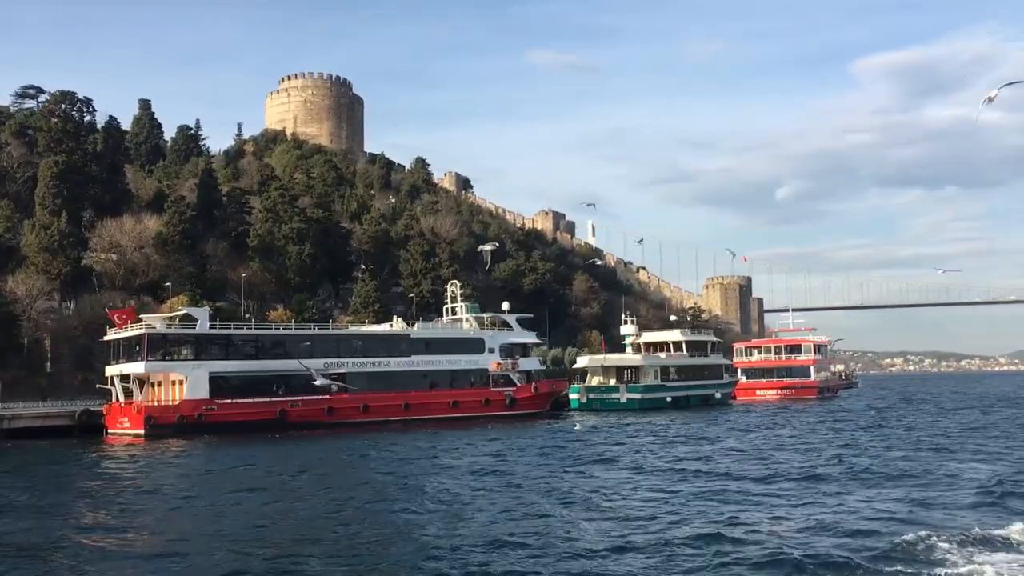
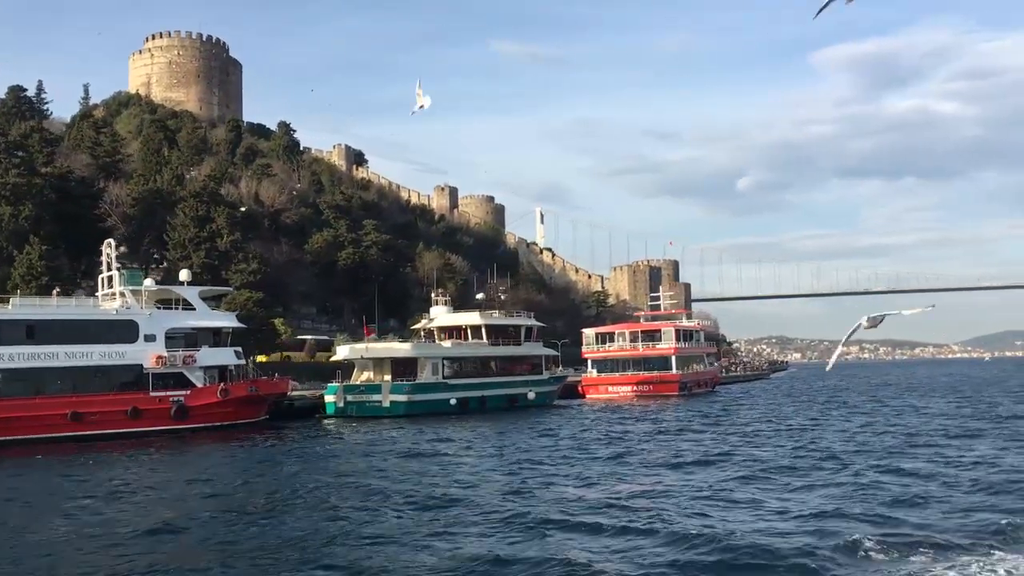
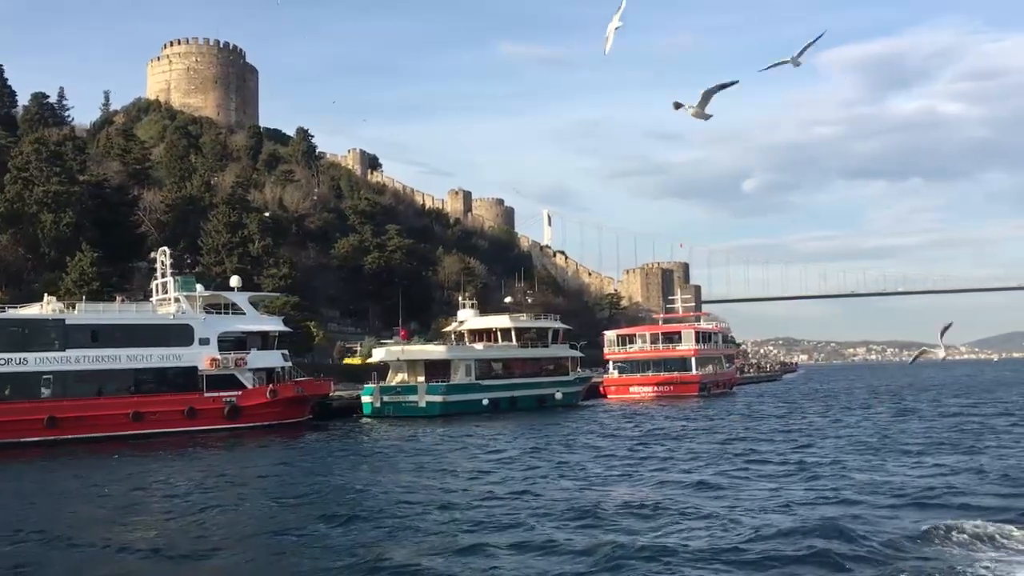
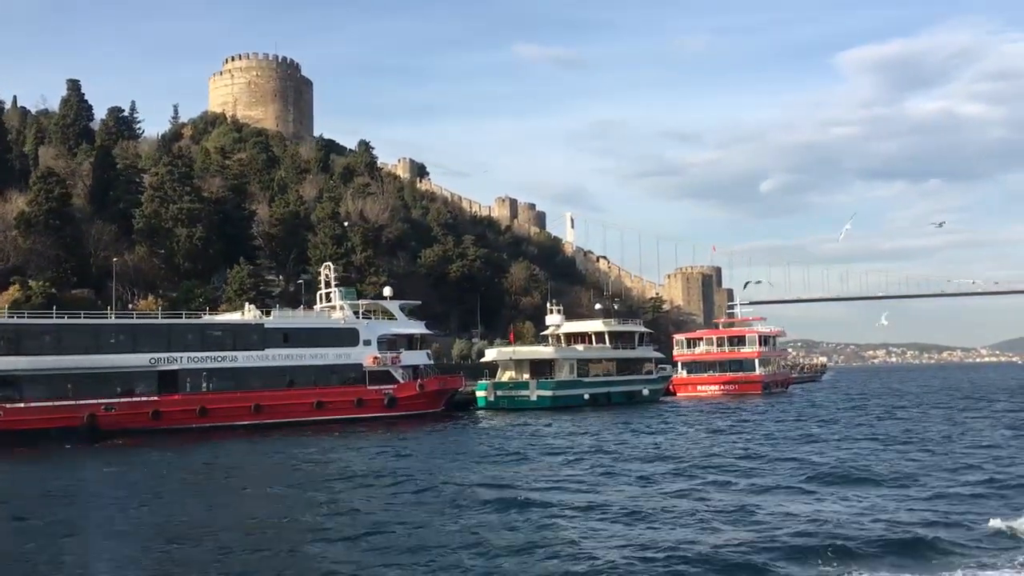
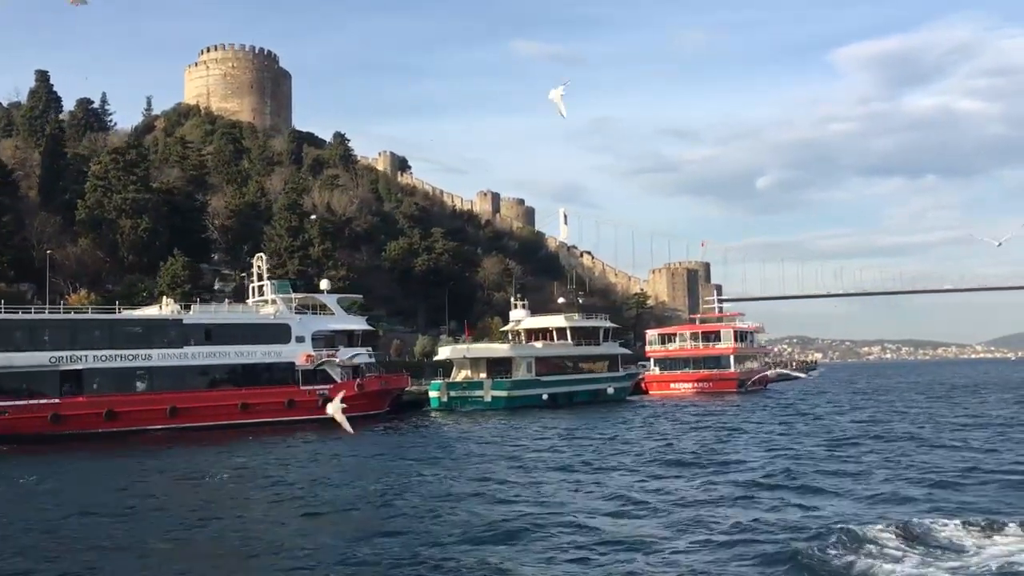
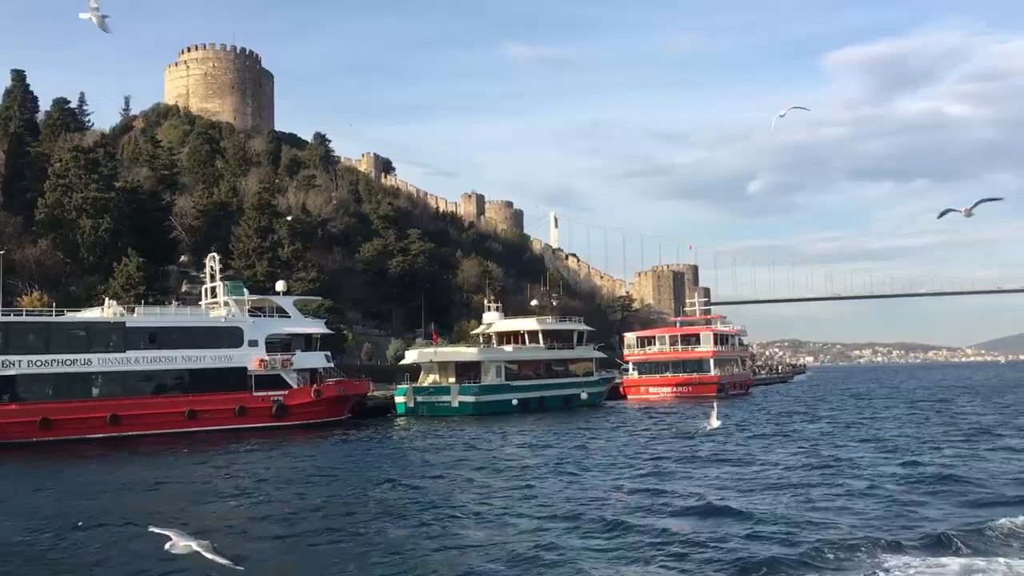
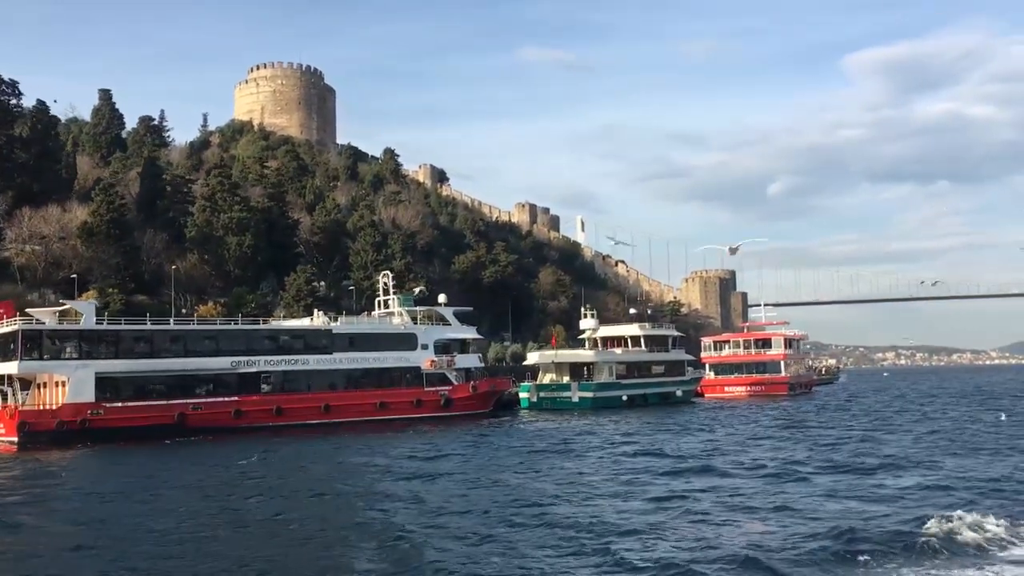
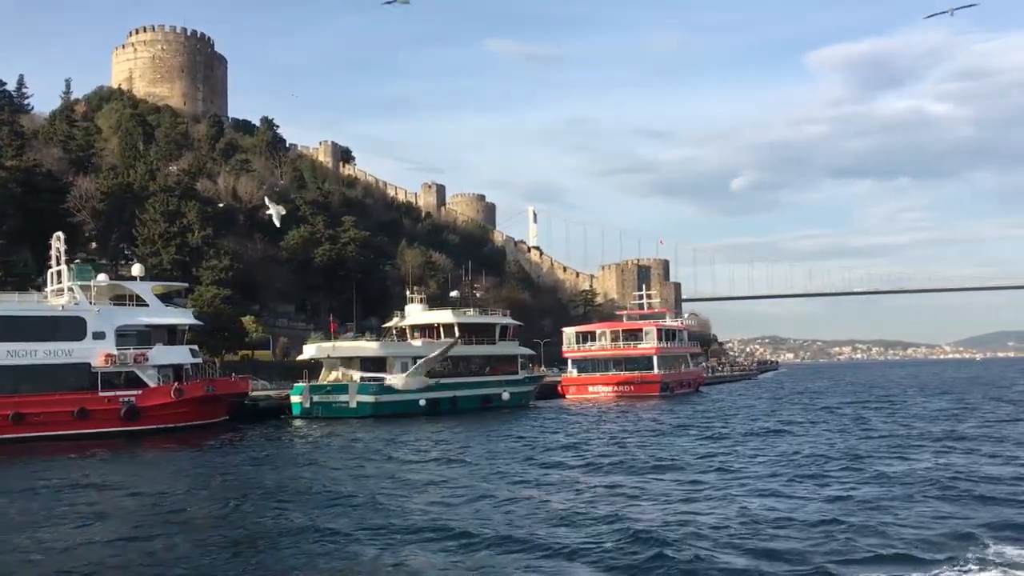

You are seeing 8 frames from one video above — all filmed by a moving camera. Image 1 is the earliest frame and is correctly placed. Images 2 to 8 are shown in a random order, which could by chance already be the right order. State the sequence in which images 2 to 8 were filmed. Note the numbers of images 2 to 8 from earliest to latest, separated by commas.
7, 4, 5, 6, 3, 2, 8
